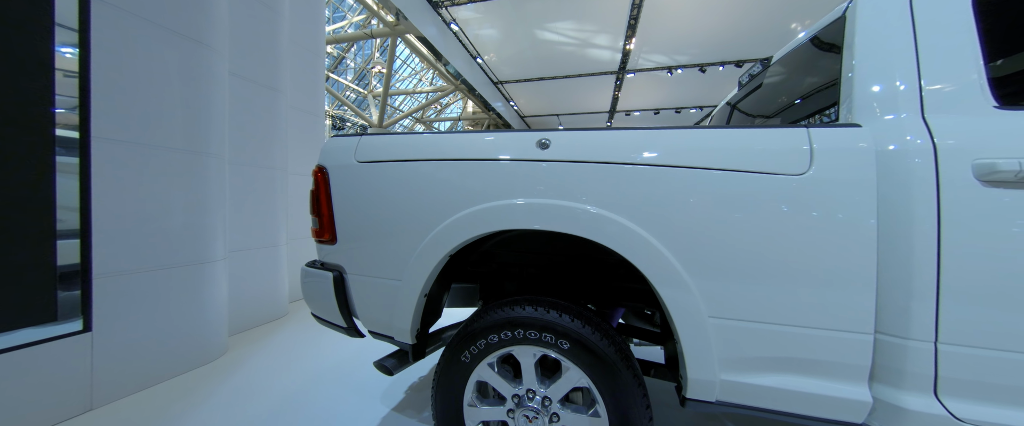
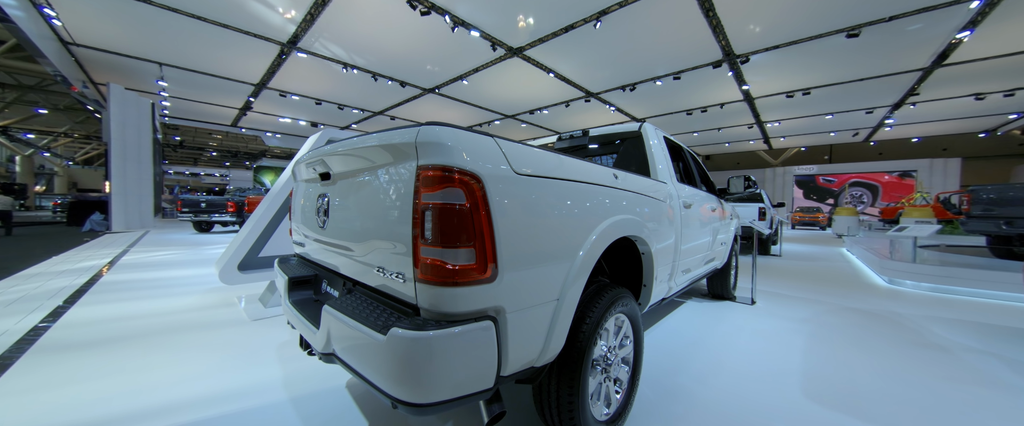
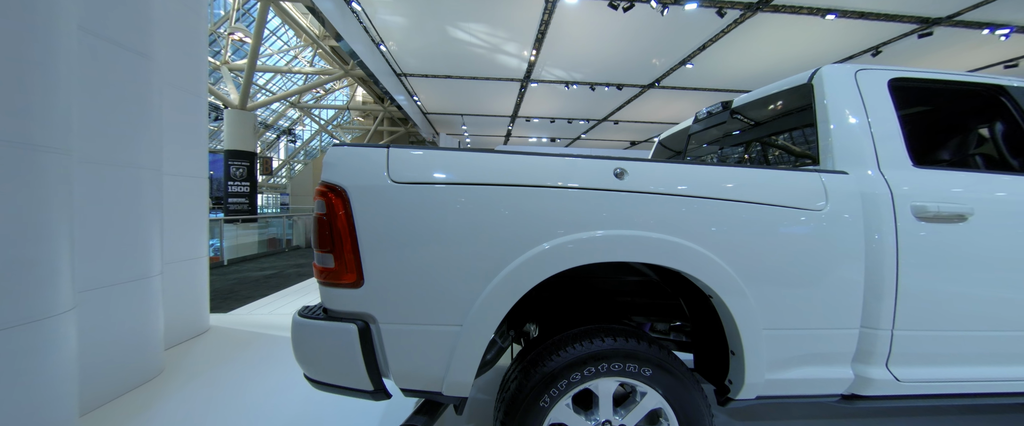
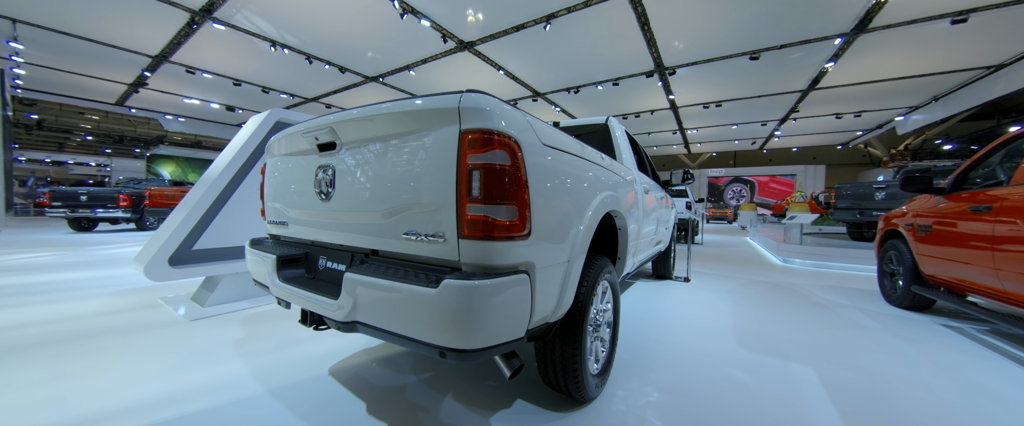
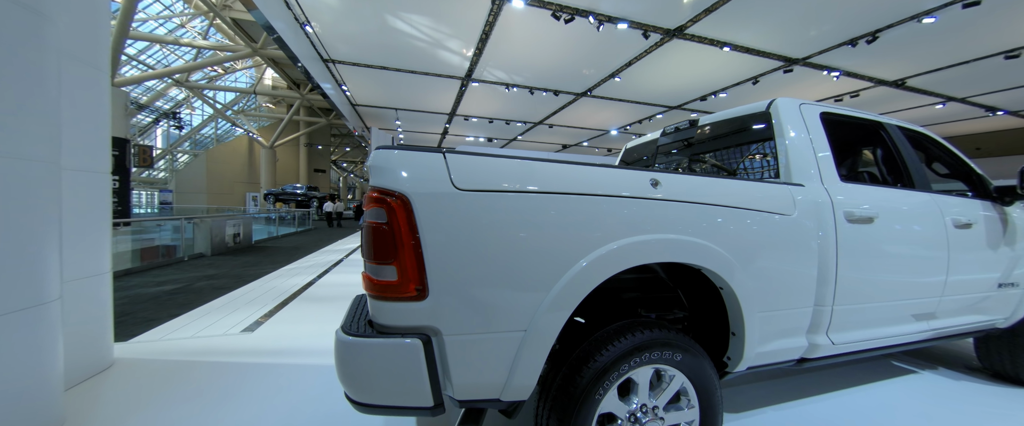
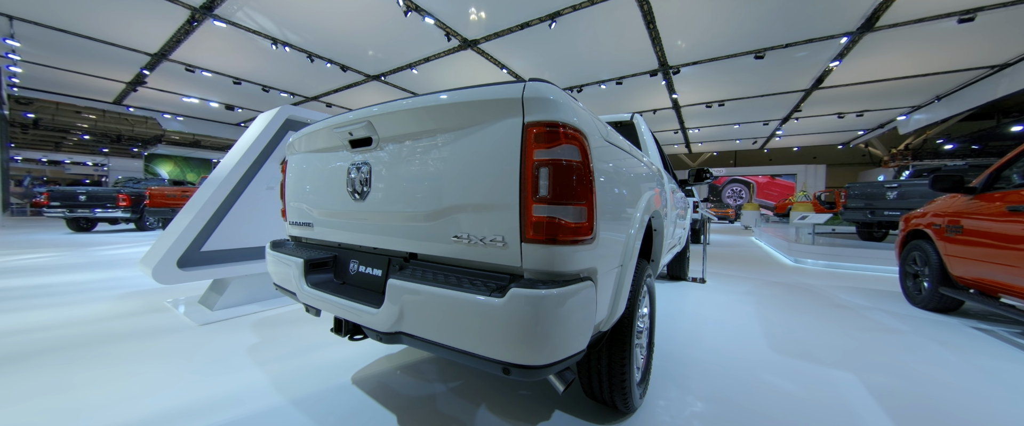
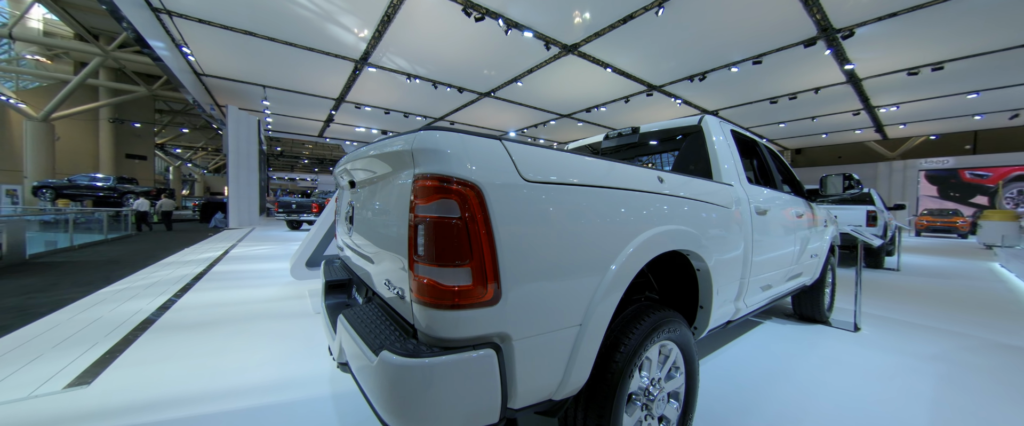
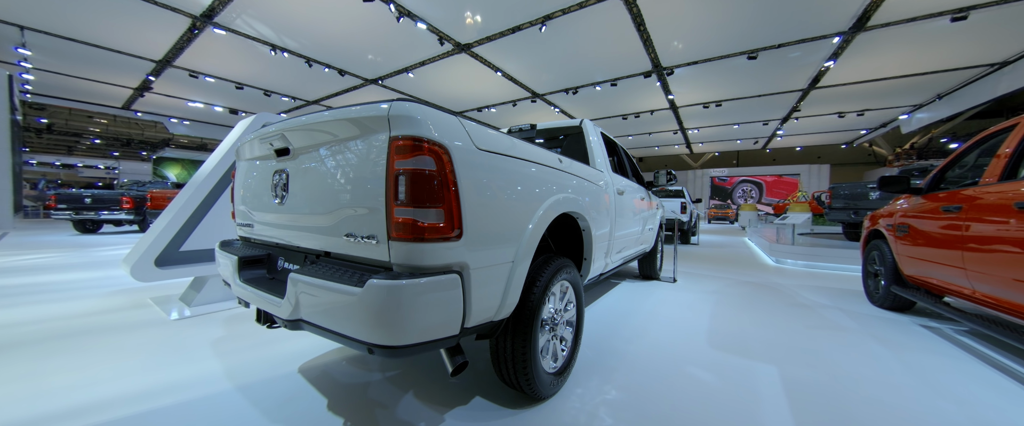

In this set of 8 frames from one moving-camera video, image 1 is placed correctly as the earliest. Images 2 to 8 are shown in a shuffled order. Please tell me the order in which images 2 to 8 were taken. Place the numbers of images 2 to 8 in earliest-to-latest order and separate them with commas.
3, 5, 7, 2, 8, 4, 6
